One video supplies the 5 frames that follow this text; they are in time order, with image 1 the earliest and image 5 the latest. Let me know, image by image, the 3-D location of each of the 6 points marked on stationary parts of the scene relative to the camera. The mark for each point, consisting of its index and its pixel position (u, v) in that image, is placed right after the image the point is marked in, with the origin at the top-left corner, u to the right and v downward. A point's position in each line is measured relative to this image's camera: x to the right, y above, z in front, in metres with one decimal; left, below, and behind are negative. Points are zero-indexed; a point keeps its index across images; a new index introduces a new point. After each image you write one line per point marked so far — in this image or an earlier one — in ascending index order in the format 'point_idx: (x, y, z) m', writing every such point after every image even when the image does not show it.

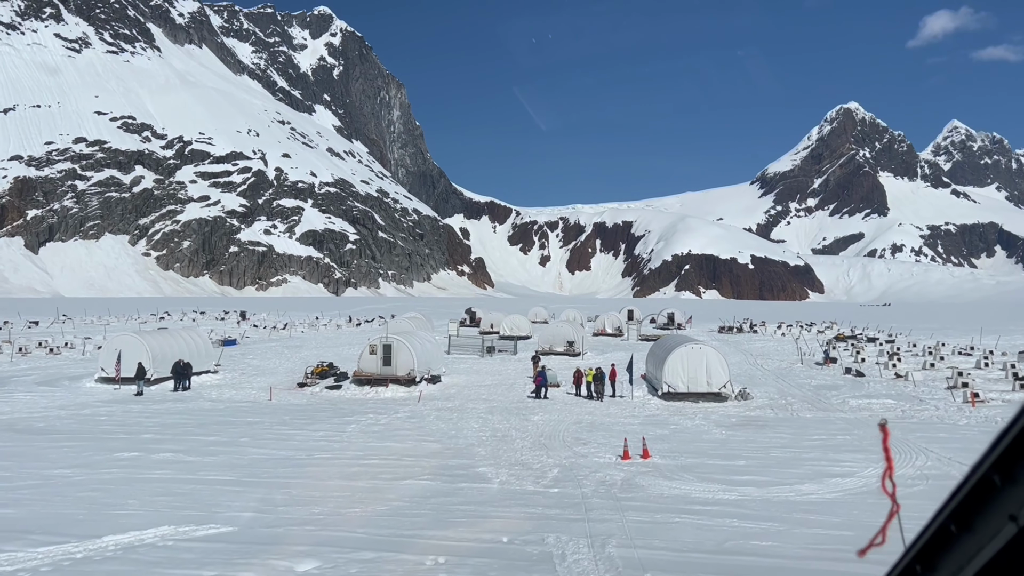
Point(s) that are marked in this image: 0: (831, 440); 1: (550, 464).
0: (+9.4, -4.5, +19.0) m
1: (+1.0, -4.6, +16.7) m
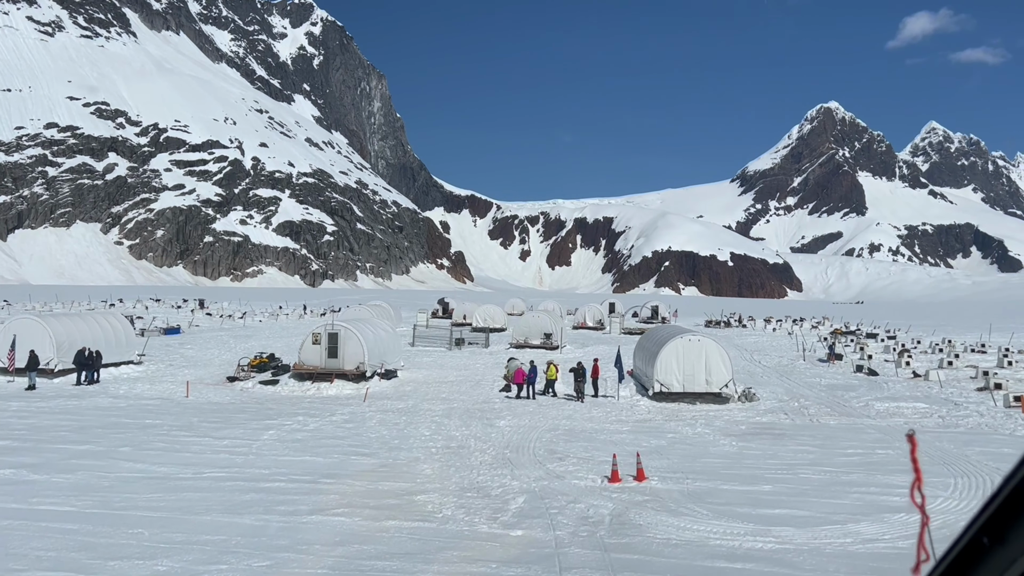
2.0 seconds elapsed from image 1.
0: (+8.3, -4.0, +15.1) m
1: (0.0, -3.9, +12.5) m
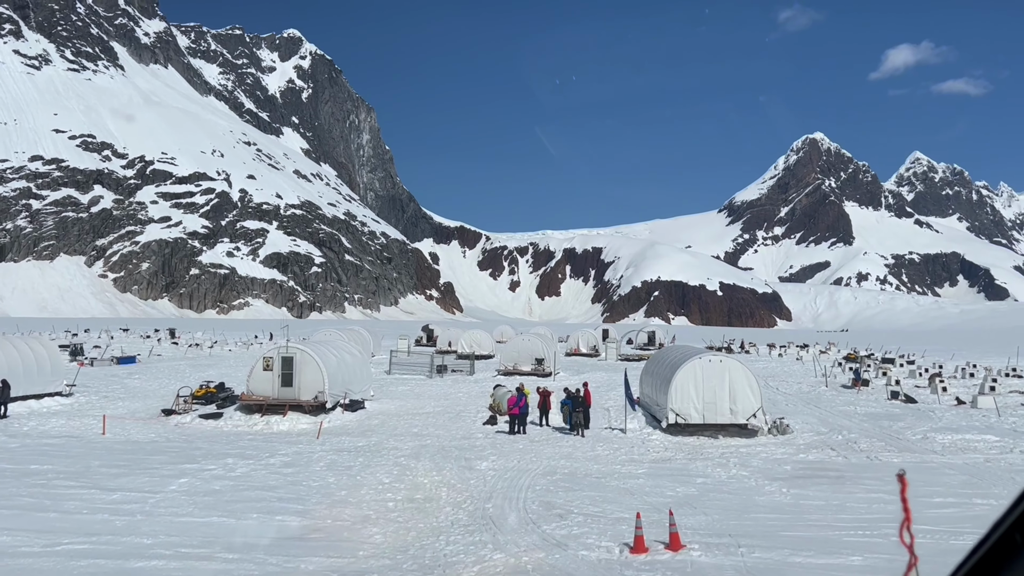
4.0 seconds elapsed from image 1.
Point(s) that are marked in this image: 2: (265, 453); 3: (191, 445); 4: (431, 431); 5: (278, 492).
0: (+8.1, -3.9, +11.4) m
1: (-0.2, -3.8, +8.7) m
2: (-6.2, -4.1, +16.2) m
3: (-8.8, -4.3, +17.6) m
4: (-2.4, -4.3, +19.2) m
5: (-4.5, -4.0, +12.5) m
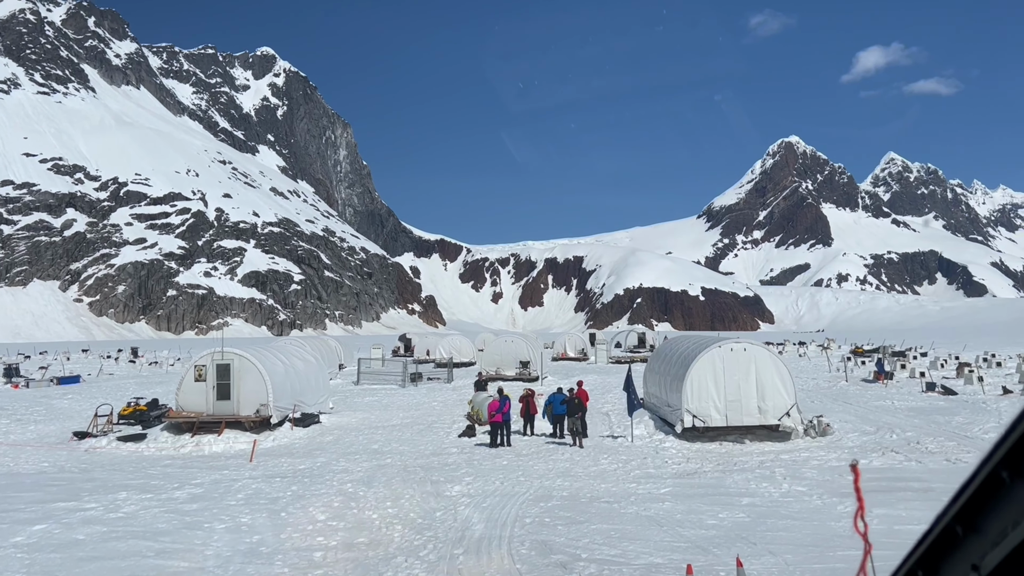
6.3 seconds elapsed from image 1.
0: (+7.8, -3.0, +8.1) m
1: (-0.4, -3.1, +5.2) m
2: (-6.5, -3.8, +12.6) m
3: (-9.2, -4.1, +13.9) m
4: (-2.9, -3.9, +15.6) m
5: (-4.8, -3.5, +8.9) m
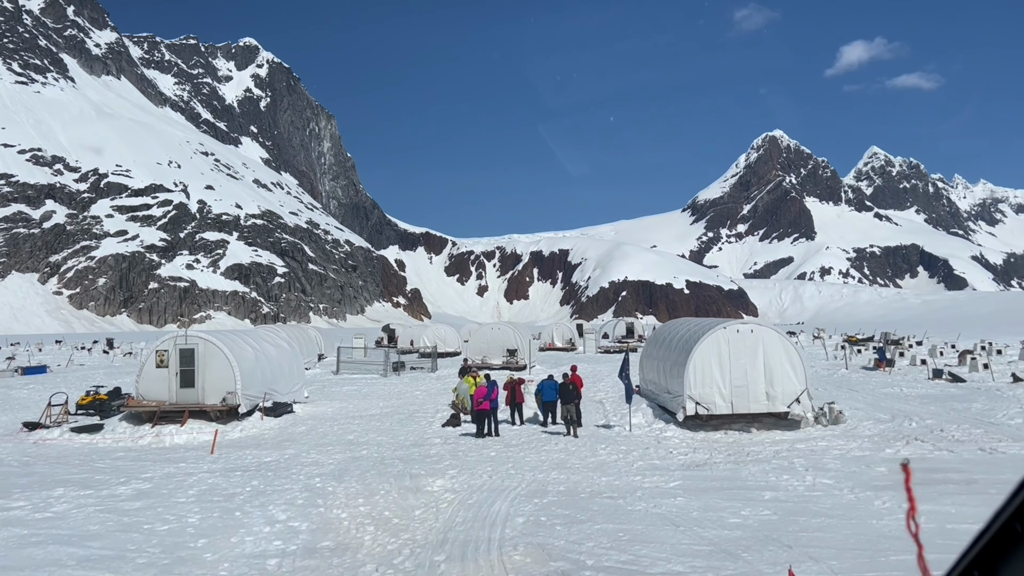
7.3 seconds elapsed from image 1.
0: (+7.7, -2.6, +7.0) m
1: (-0.4, -2.7, +3.9) m
2: (-6.7, -3.3, +11.2) m
3: (-9.4, -3.5, +12.4) m
4: (-3.1, -3.4, +14.3) m
5: (-4.9, -3.0, +7.5) m
